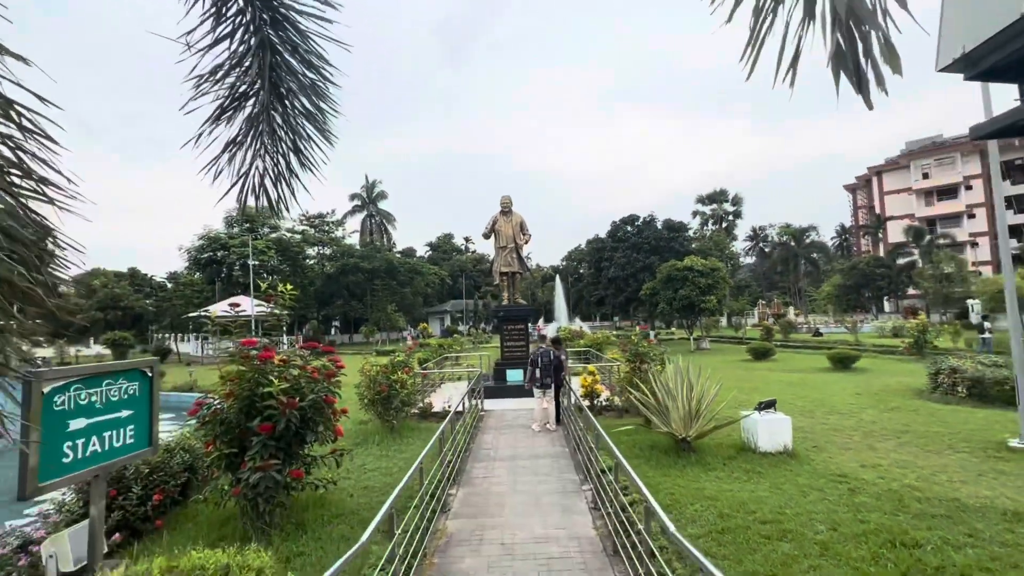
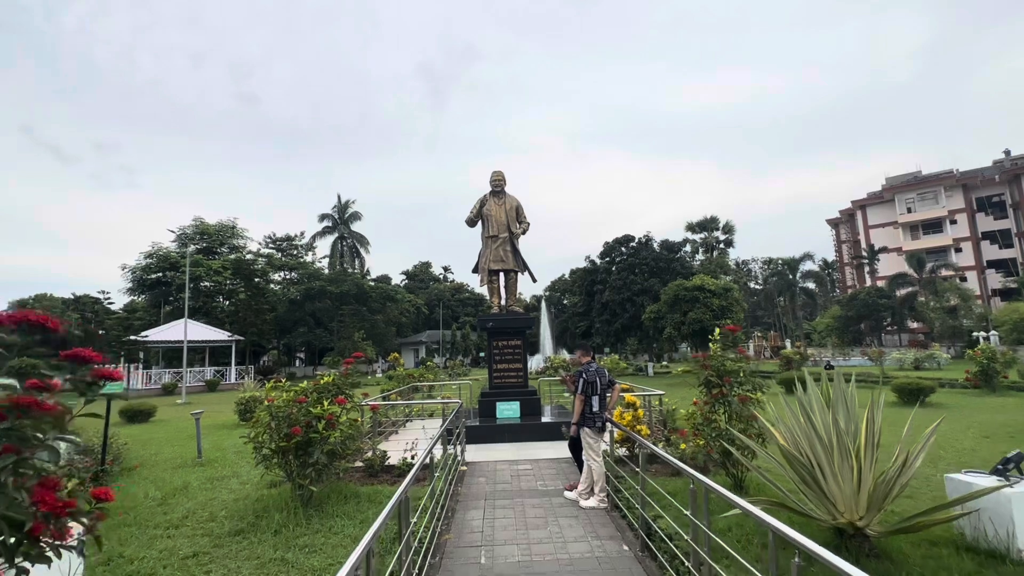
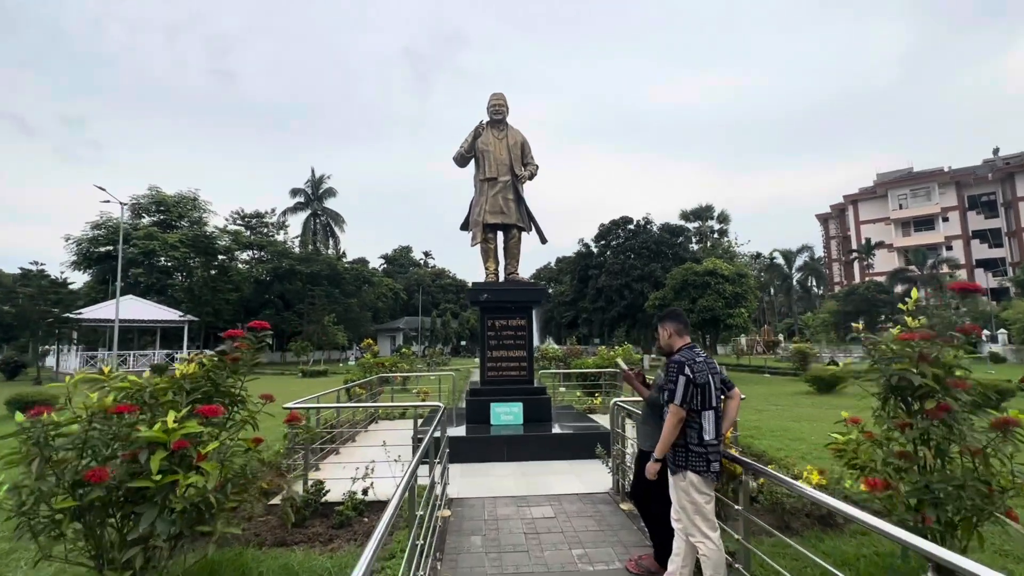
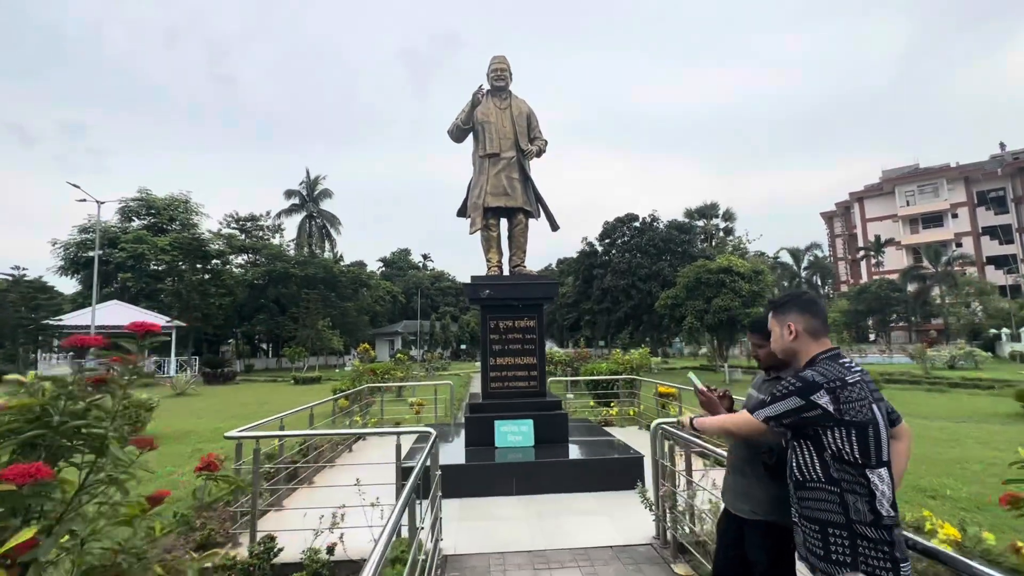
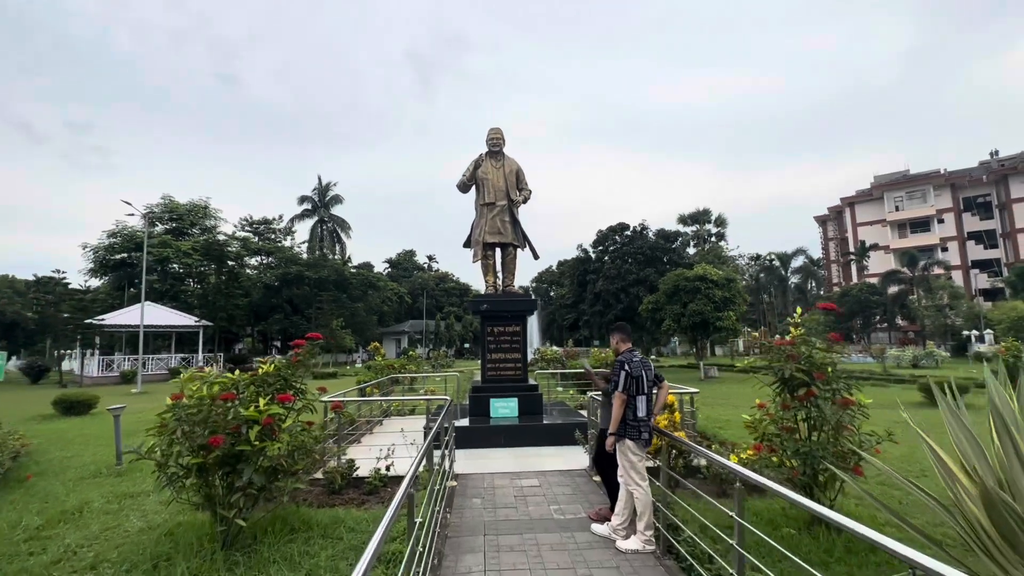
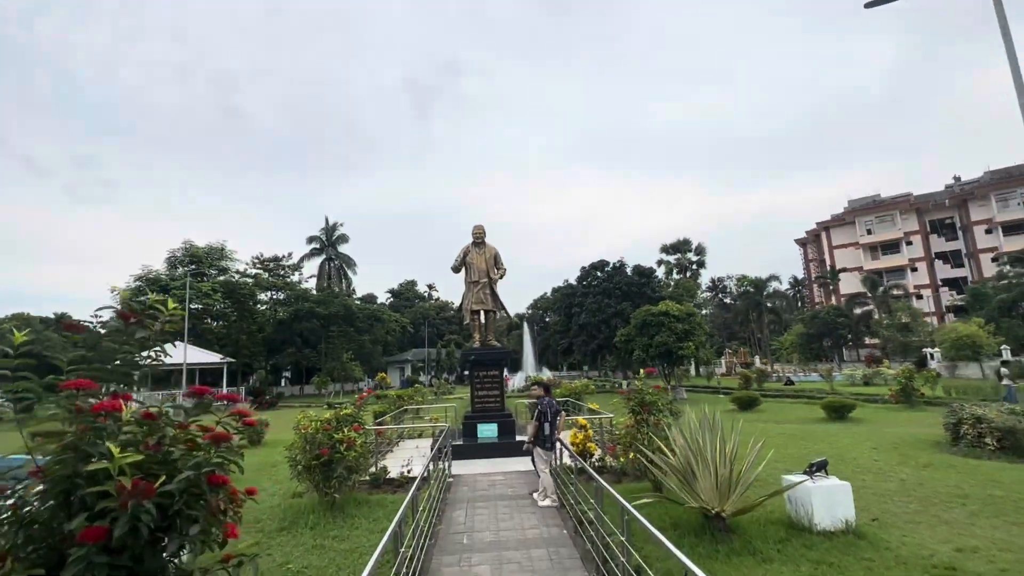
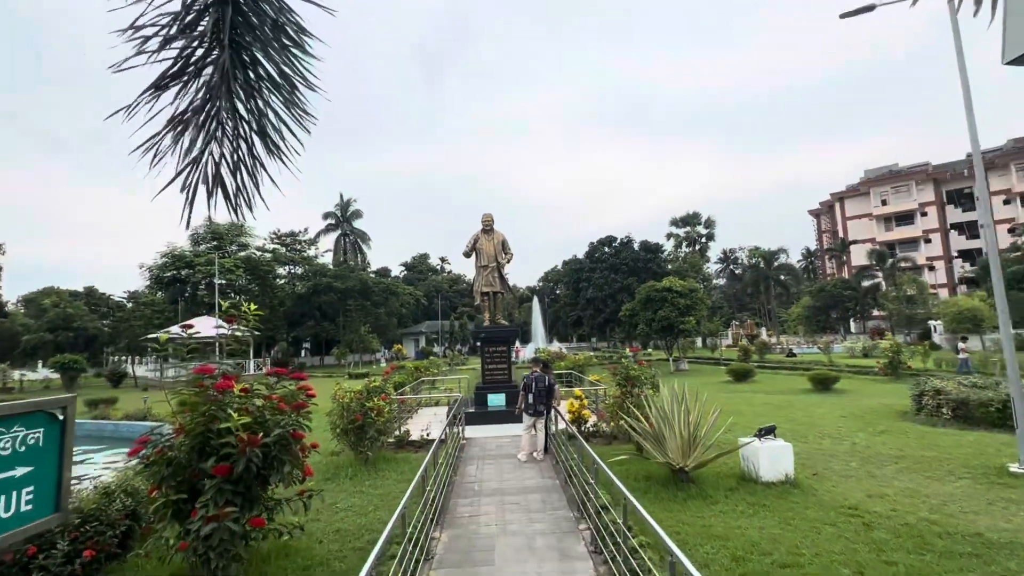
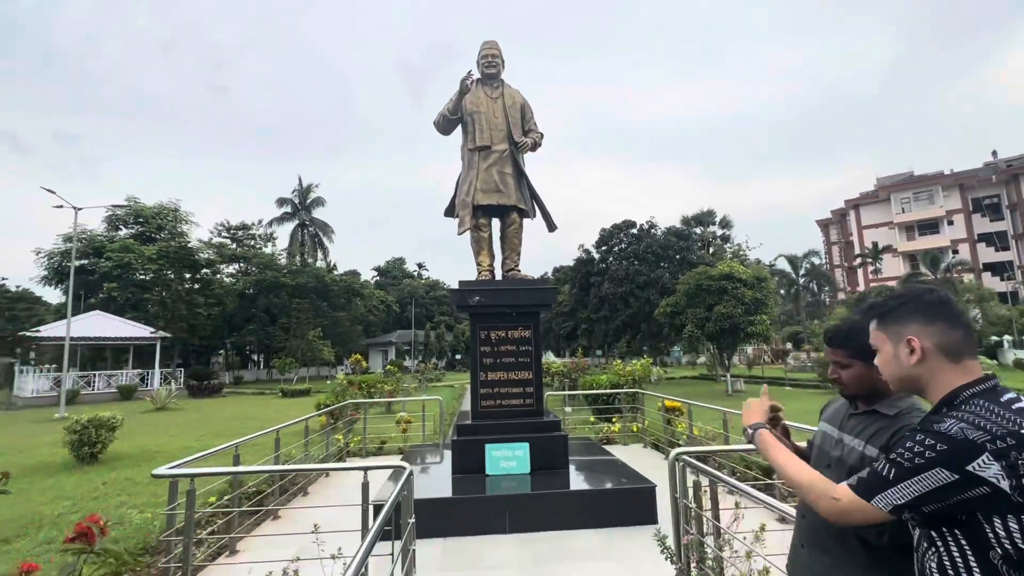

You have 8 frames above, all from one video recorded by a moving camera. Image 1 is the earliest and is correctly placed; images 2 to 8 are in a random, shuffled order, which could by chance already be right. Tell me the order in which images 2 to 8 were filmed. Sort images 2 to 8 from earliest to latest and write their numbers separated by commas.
7, 6, 2, 5, 3, 4, 8
